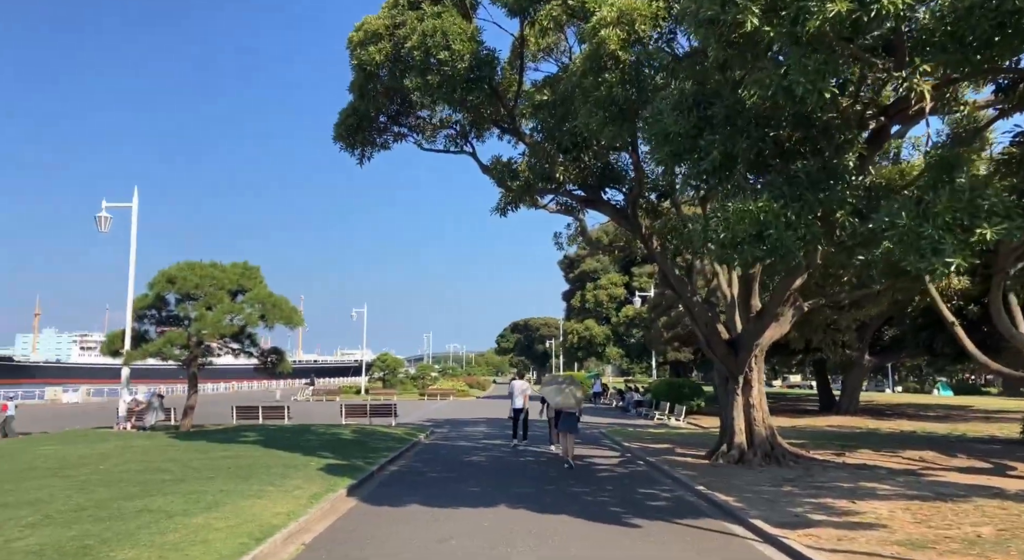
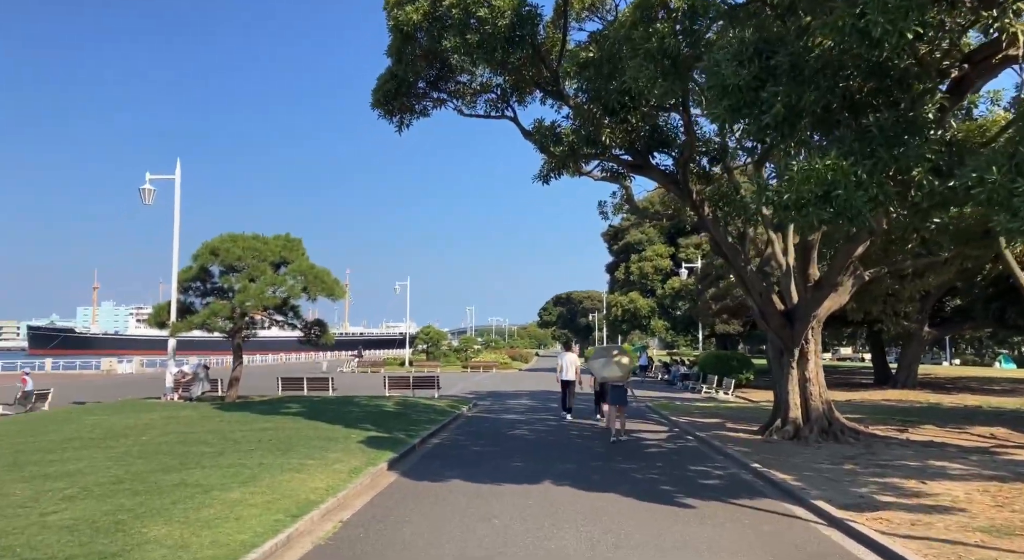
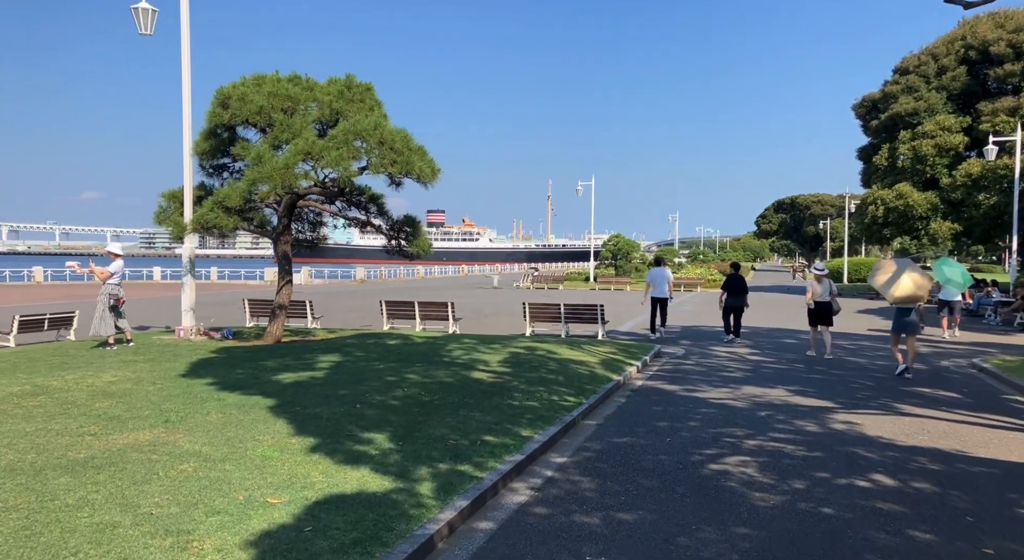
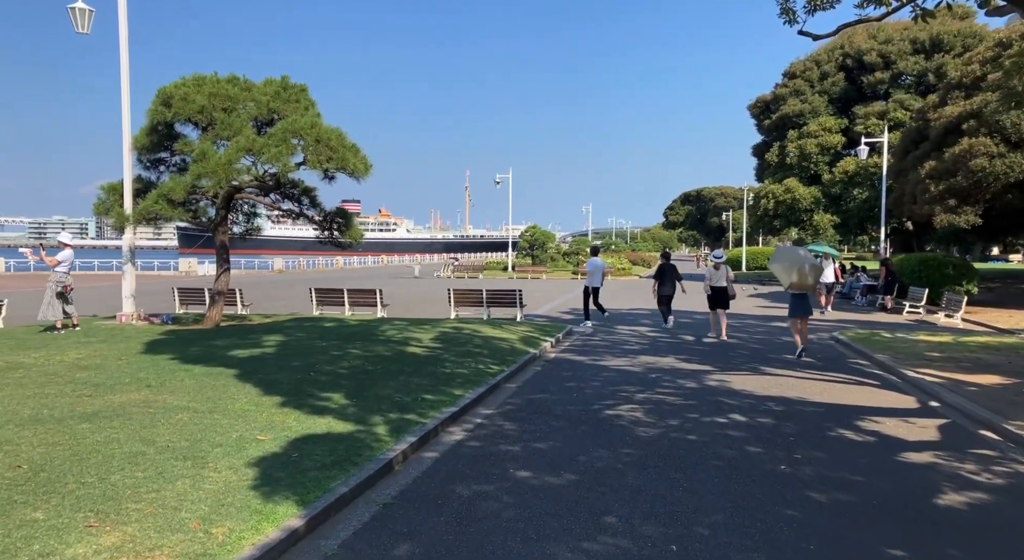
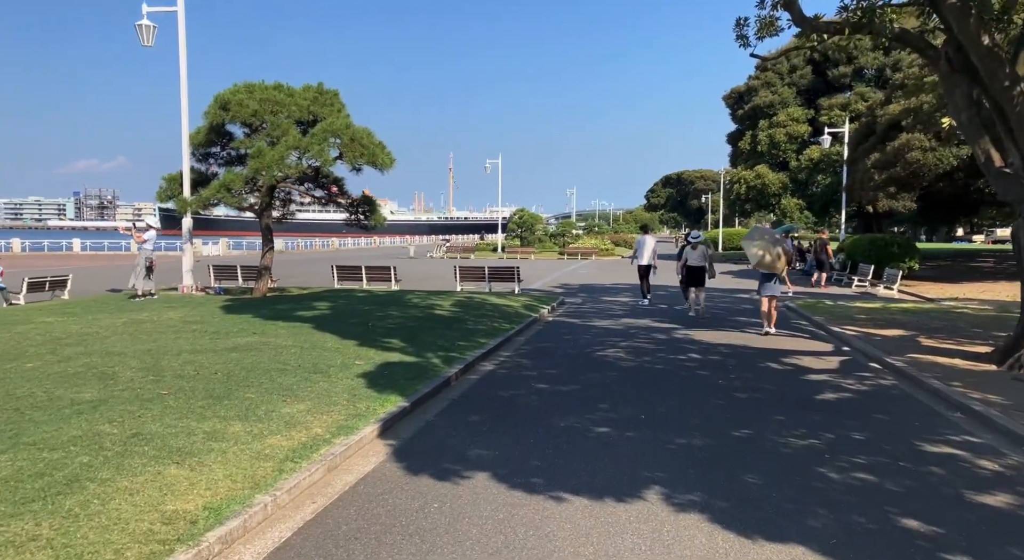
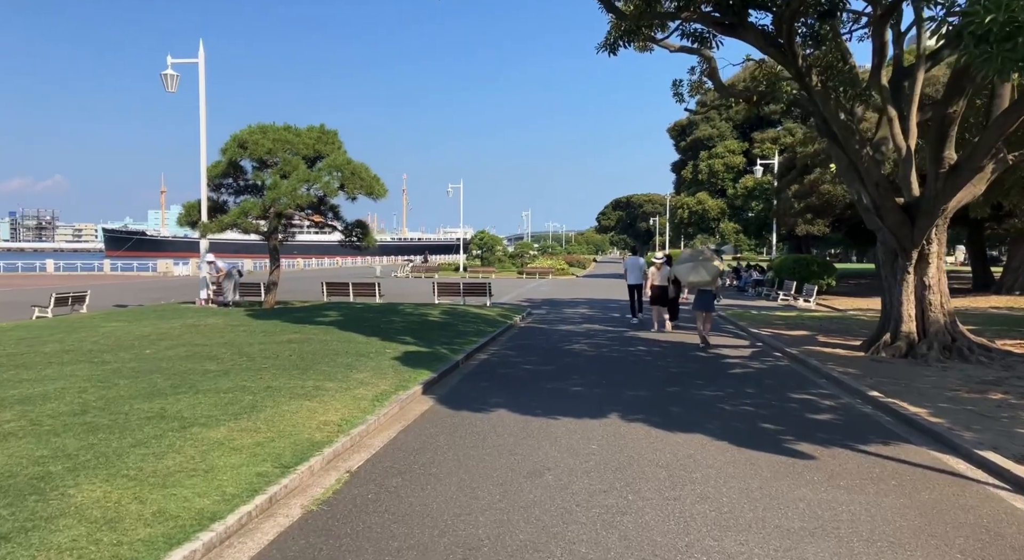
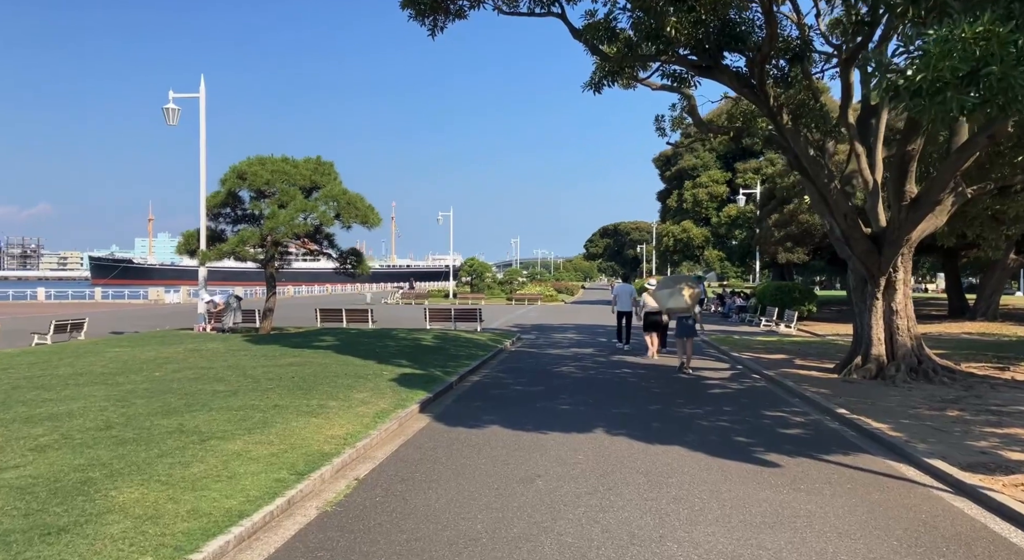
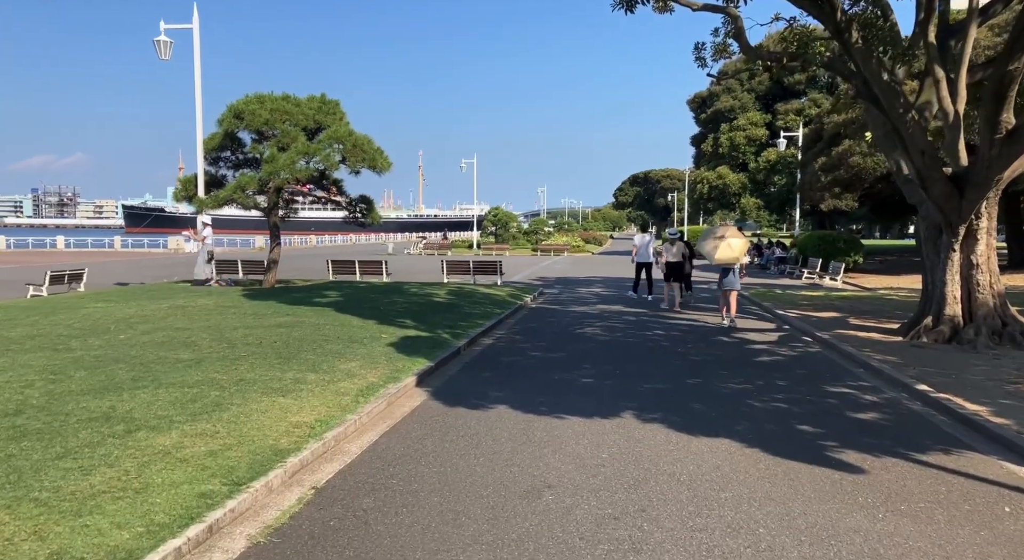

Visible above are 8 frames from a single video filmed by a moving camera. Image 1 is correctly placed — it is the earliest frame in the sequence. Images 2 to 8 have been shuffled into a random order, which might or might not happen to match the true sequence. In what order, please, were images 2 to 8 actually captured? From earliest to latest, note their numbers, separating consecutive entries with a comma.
2, 7, 6, 8, 5, 4, 3
